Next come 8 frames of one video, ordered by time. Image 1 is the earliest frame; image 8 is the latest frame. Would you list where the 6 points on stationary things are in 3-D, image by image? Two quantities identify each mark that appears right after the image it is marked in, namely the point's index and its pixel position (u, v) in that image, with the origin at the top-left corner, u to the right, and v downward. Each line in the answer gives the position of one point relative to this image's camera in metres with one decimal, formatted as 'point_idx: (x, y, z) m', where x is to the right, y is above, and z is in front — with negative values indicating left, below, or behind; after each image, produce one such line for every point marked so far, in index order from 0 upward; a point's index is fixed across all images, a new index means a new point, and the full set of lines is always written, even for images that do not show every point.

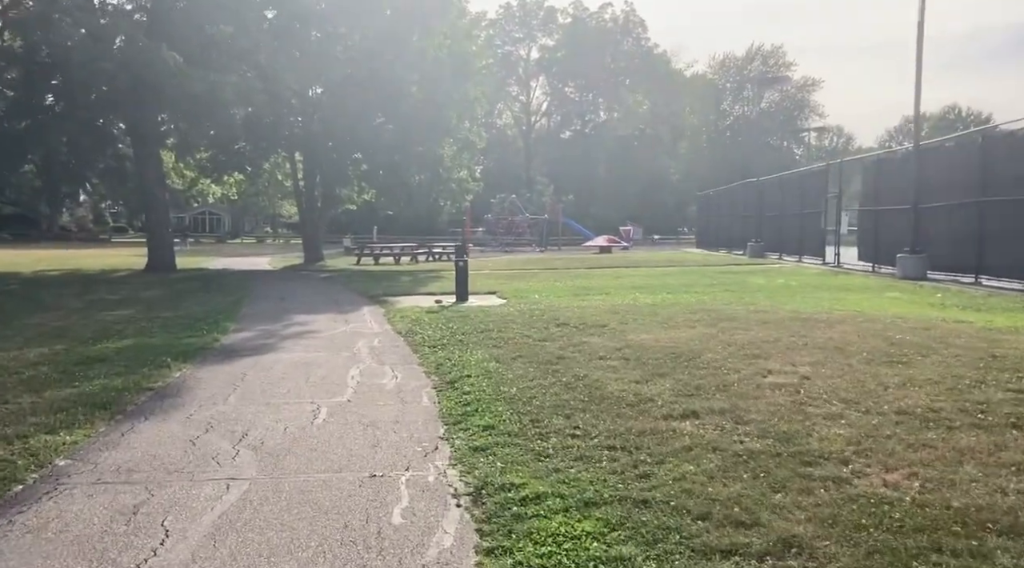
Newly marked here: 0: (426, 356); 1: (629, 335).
0: (-1.1, -0.9, +9.1) m
1: (+1.5, -0.6, +9.2) m
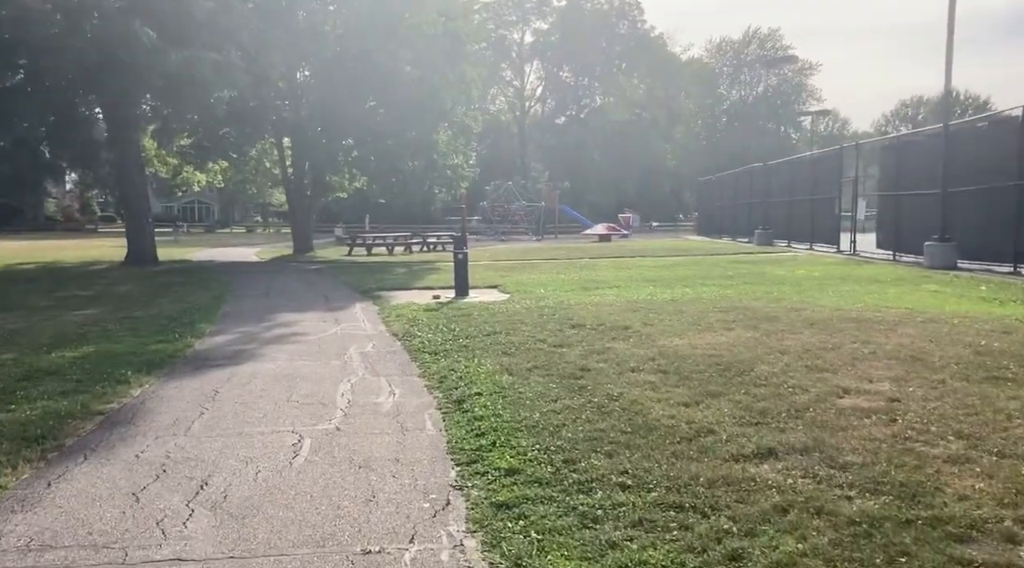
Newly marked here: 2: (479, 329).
0: (-0.9, -0.9, +8.0) m
1: (+1.6, -0.6, +8.0) m
2: (-0.4, -0.6, +9.9) m
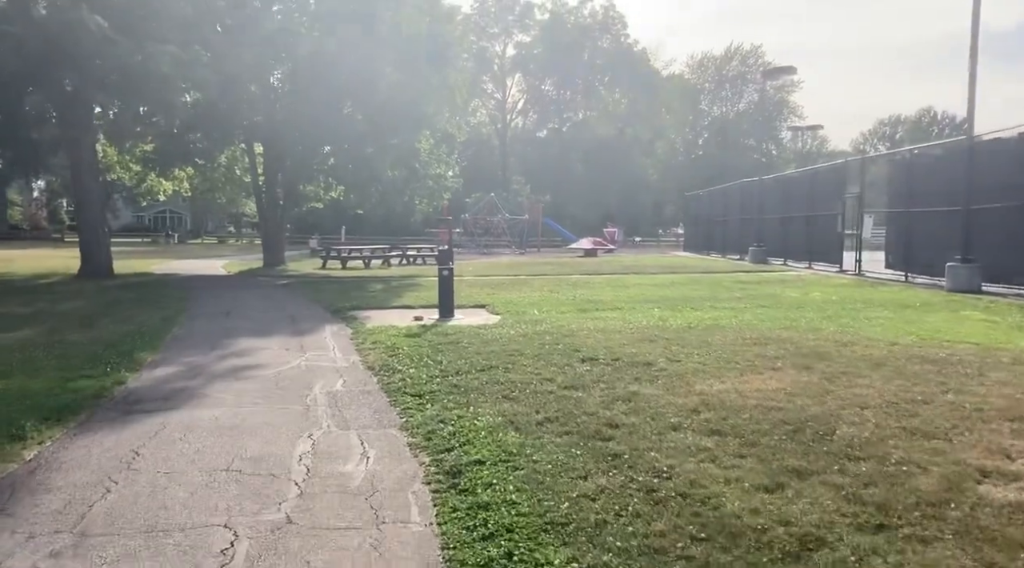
0: (-0.9, -1.2, +6.4) m
1: (+1.6, -0.9, +6.6) m
2: (-0.5, -0.9, +8.4) m
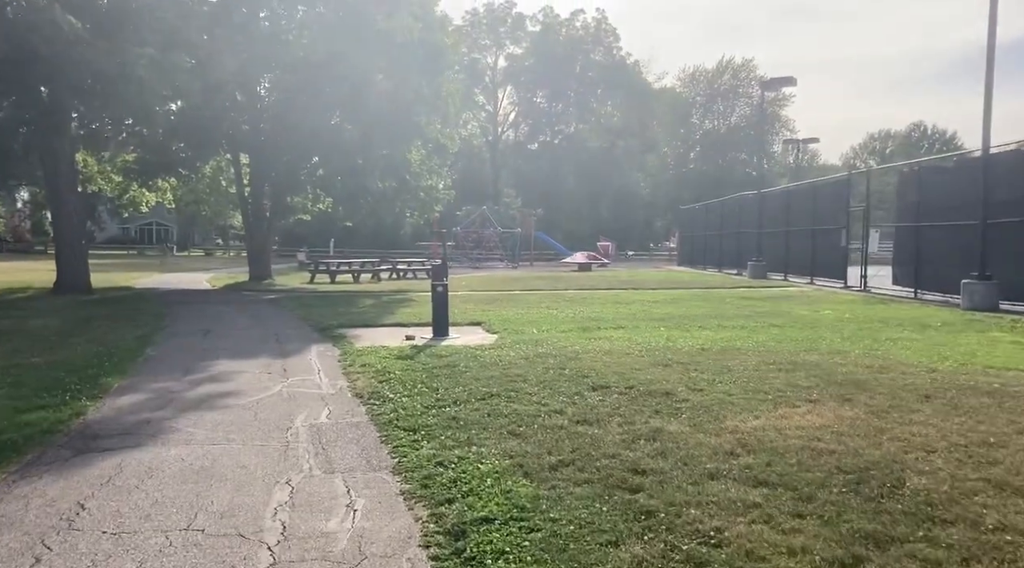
0: (-0.8, -1.3, +5.7) m
1: (+1.7, -1.1, +5.9) m
2: (-0.4, -1.1, +7.6) m
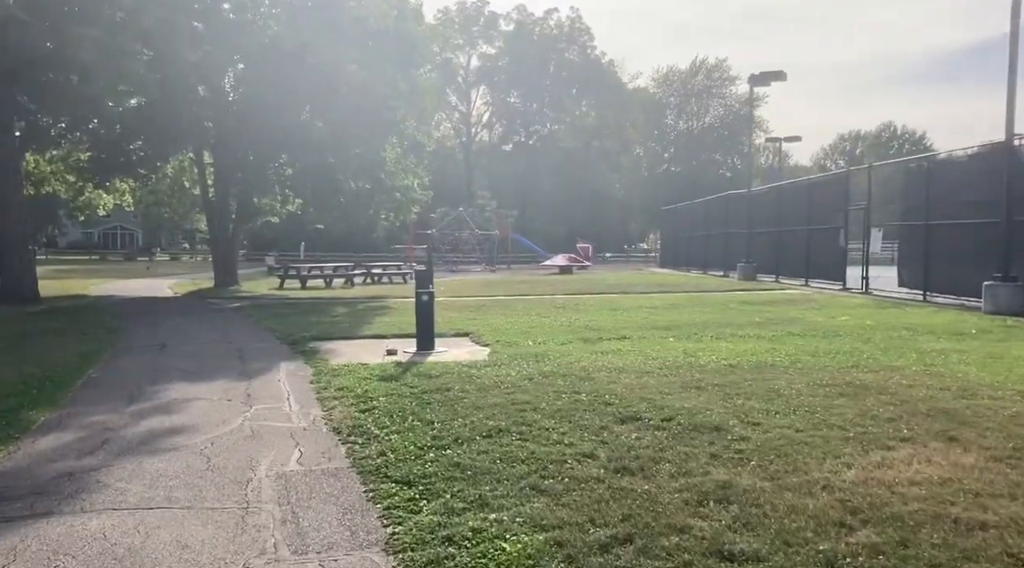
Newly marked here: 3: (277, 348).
0: (-0.7, -1.4, +4.3) m
1: (+1.9, -1.1, +4.6) m
2: (-0.3, -1.2, +6.3) m
3: (-3.9, -1.1, +12.3) m
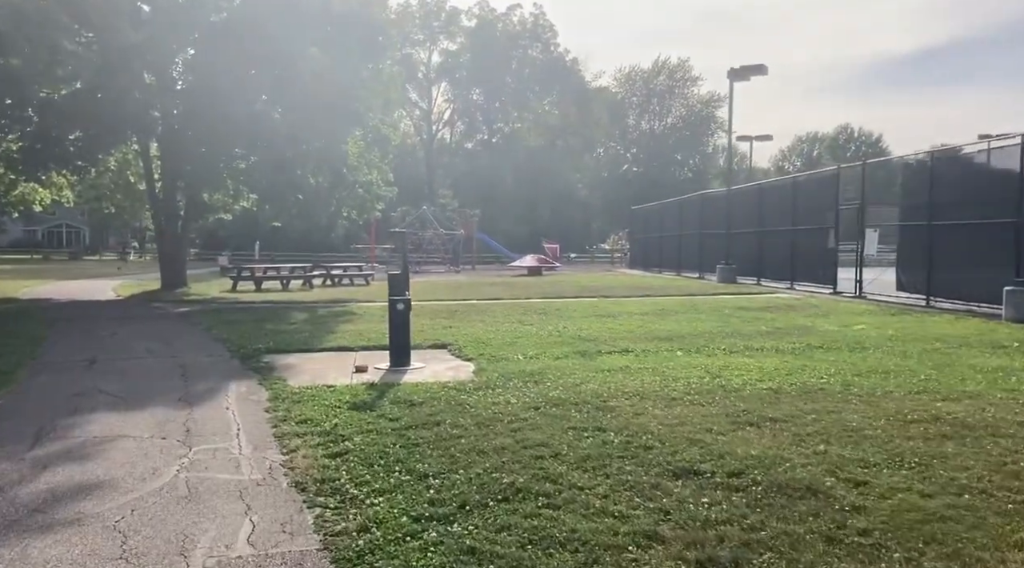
0: (-0.4, -1.5, +2.8) m
1: (+2.1, -1.2, +3.3) m
2: (-0.2, -1.3, +4.8) m
3: (-4.1, -1.1, +10.6) m
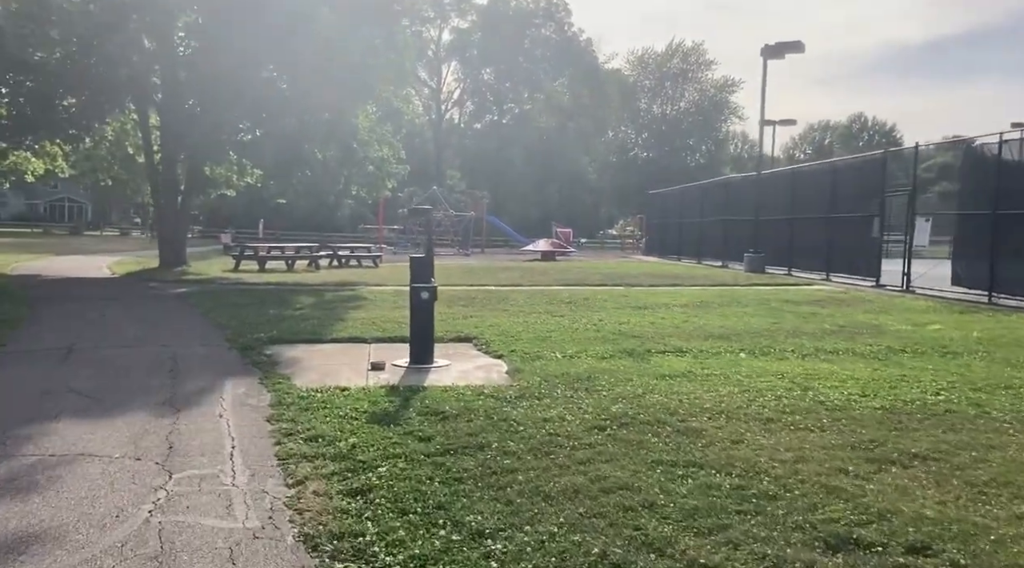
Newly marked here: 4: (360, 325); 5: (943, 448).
0: (0.0, -1.5, +1.5) m
1: (+2.5, -1.3, +1.9) m
2: (+0.2, -1.3, +3.5) m
3: (-3.6, -0.9, +9.3) m
4: (-2.4, -0.7, +11.7) m
5: (+2.8, -1.1, +4.9) m
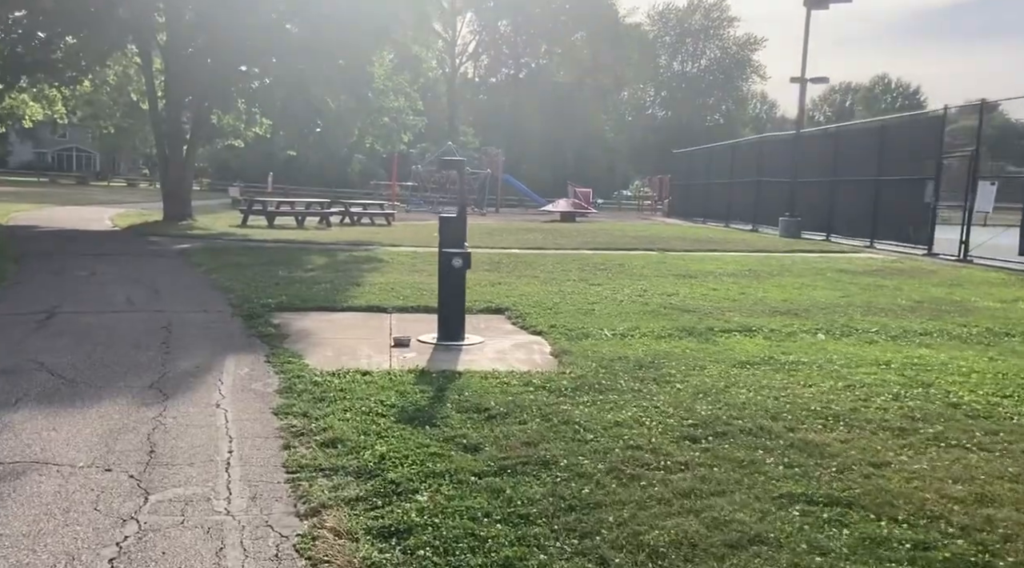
0: (+0.4, -1.6, +0.4) m
1: (+2.9, -1.3, +0.7) m
2: (+0.6, -1.2, +2.3) m
3: (-3.2, -0.5, +8.1) m
4: (-1.9, -0.1, +10.5) m
5: (+3.2, -1.0, +3.7) m
